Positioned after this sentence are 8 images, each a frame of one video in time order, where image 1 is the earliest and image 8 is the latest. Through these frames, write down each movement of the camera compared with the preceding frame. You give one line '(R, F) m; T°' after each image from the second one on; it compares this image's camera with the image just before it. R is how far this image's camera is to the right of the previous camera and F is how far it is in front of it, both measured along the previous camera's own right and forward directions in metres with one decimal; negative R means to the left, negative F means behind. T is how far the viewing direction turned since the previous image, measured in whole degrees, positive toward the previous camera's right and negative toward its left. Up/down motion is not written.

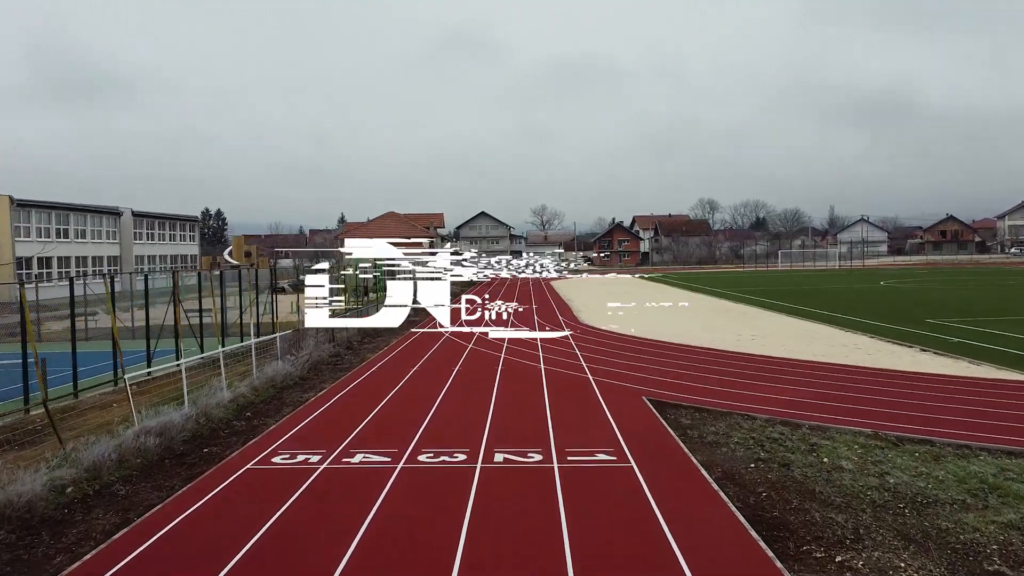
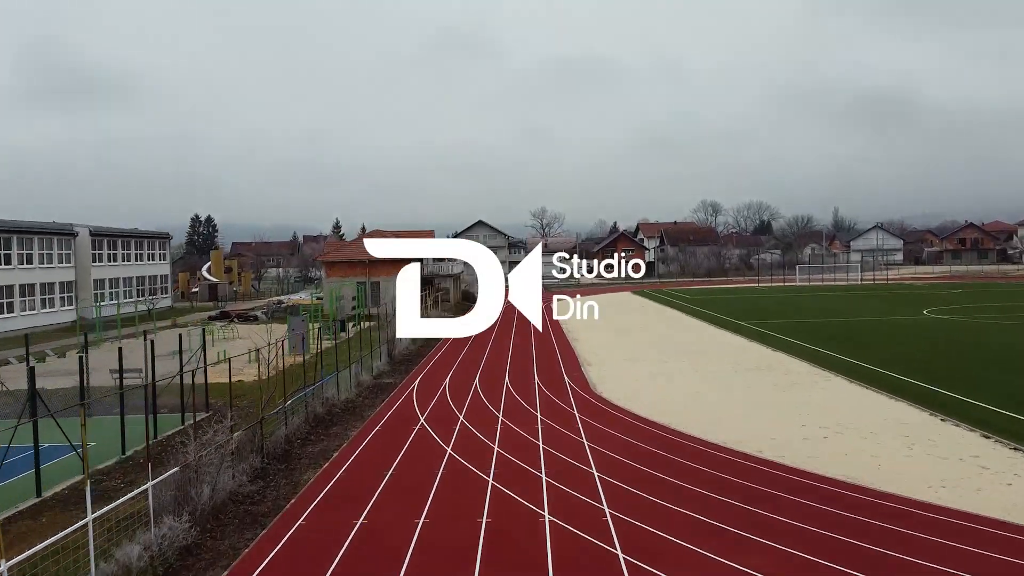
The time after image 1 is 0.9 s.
(+0.1, +3.0) m; 0°
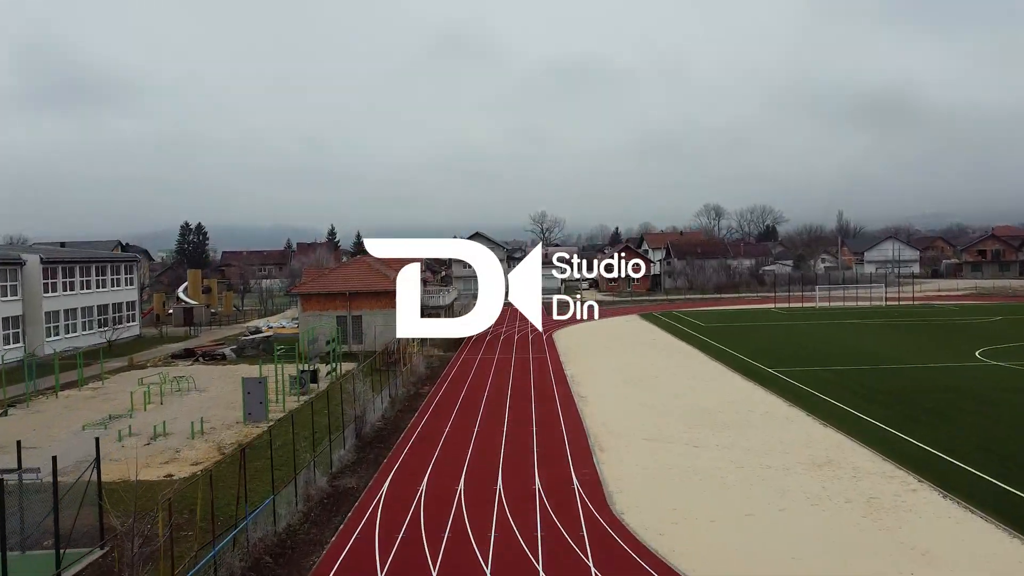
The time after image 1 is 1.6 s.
(+0.1, +2.9) m; 0°
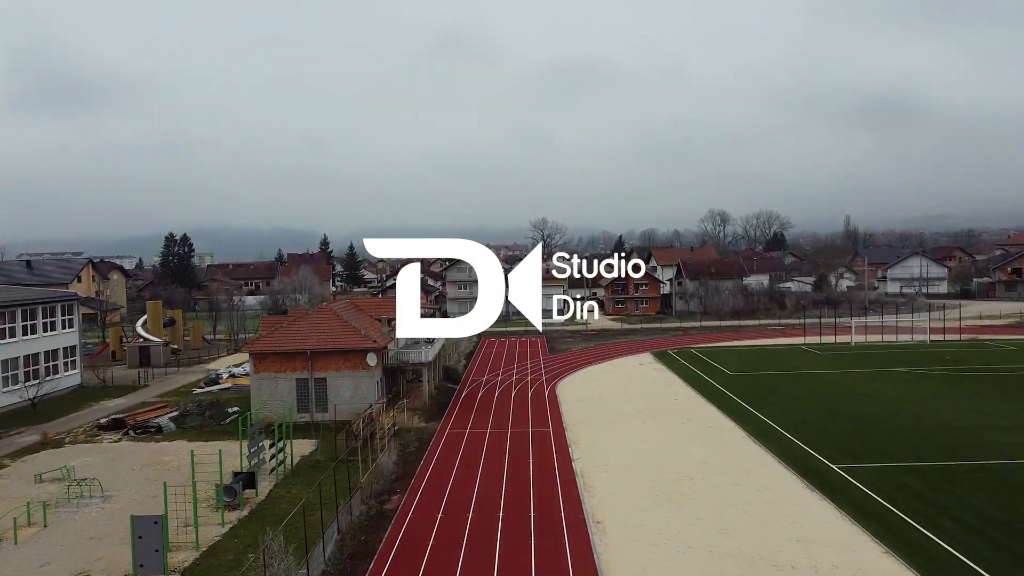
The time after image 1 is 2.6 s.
(+0.1, +4.3) m; 0°
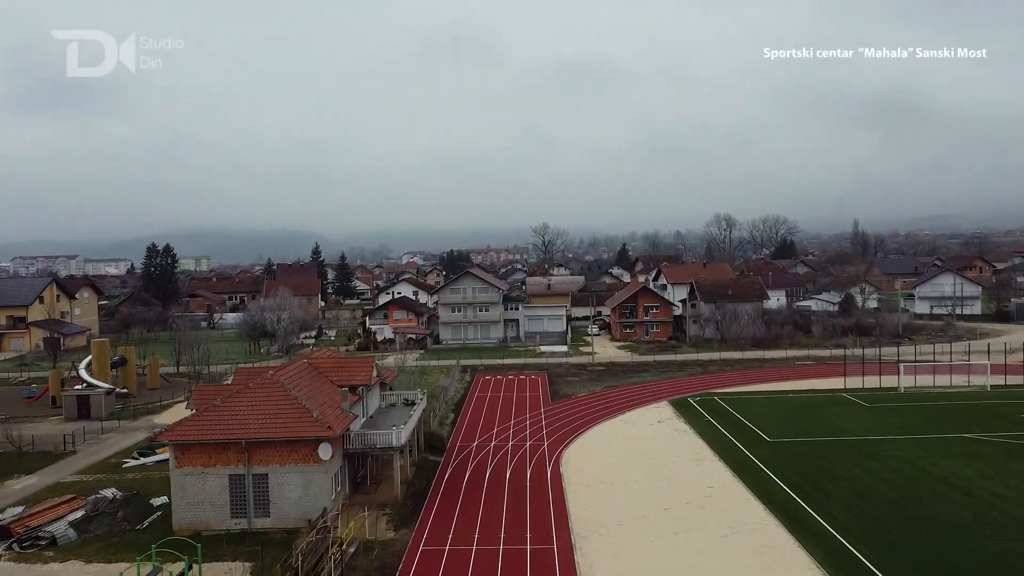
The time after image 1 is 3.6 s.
(+0.2, +4.6) m; 0°
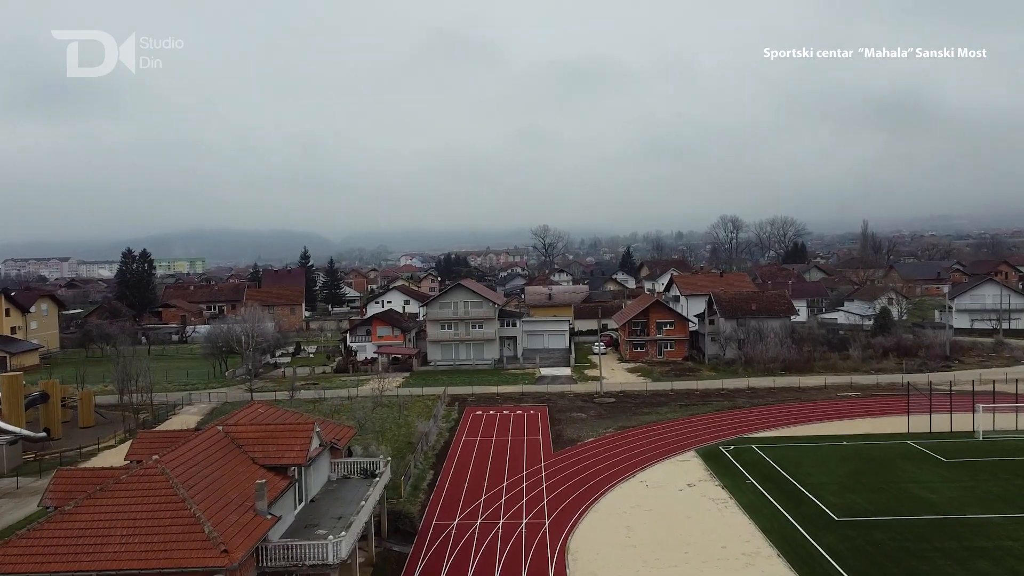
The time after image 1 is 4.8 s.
(+0.2, +5.3) m; 0°
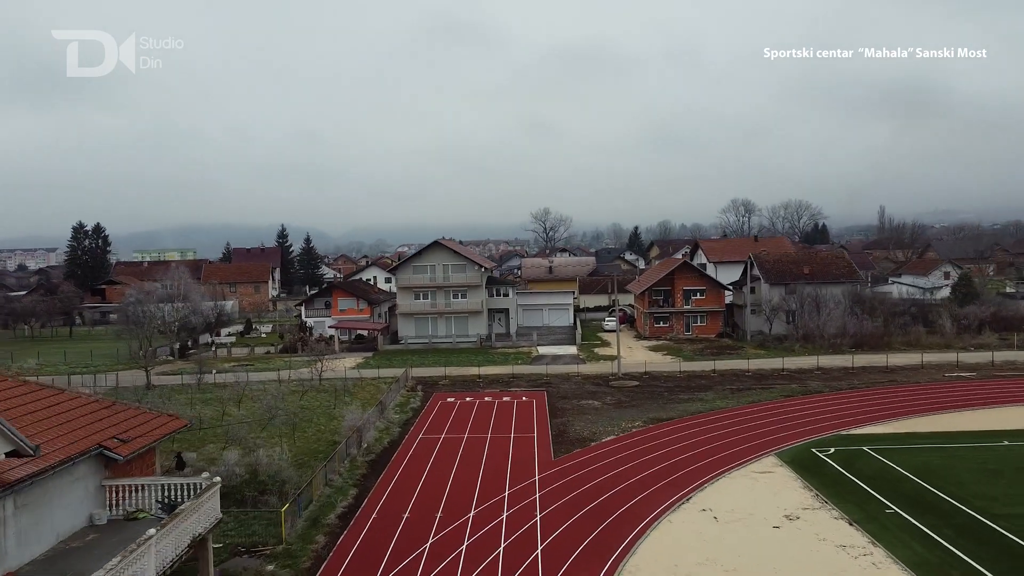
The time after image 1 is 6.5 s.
(+0.5, +8.8) m; 0°
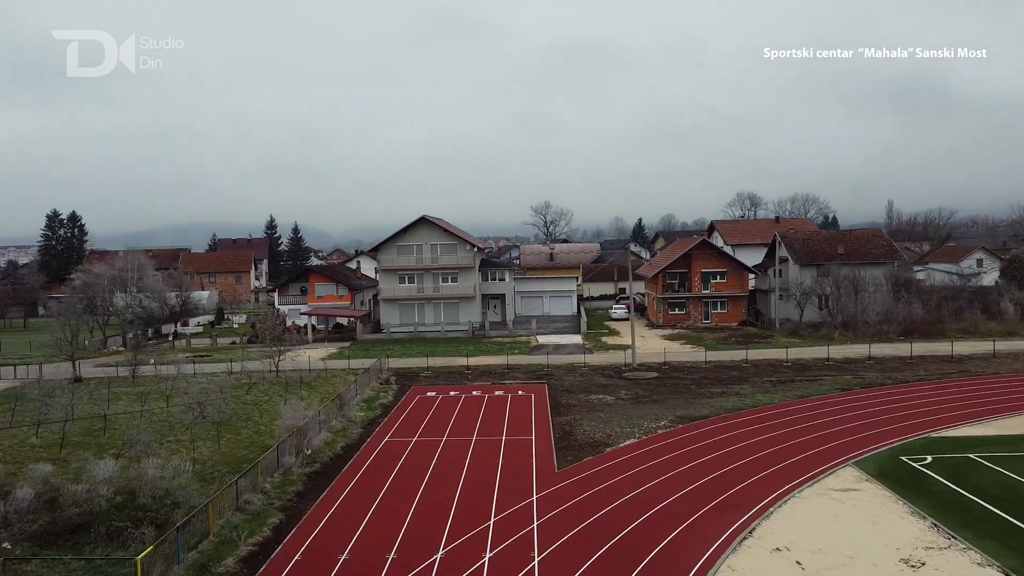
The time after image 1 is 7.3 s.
(+0.2, +4.0) m; 0°
